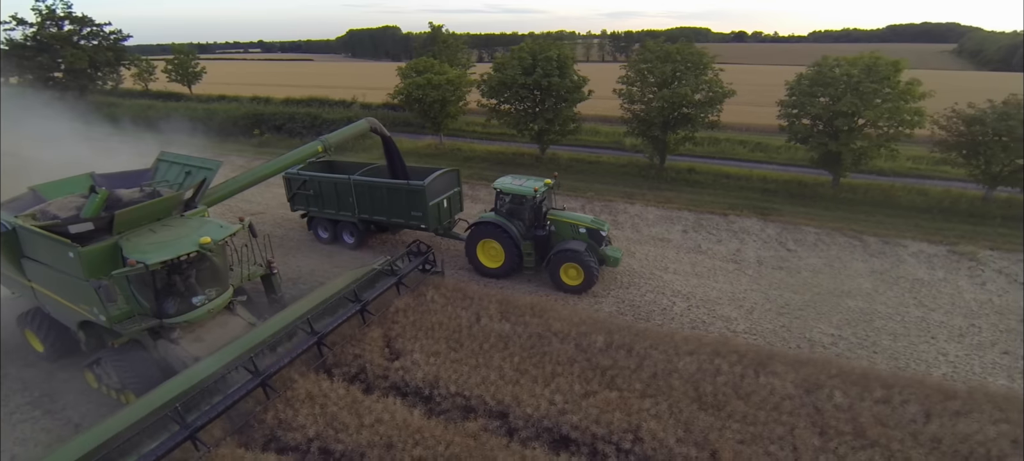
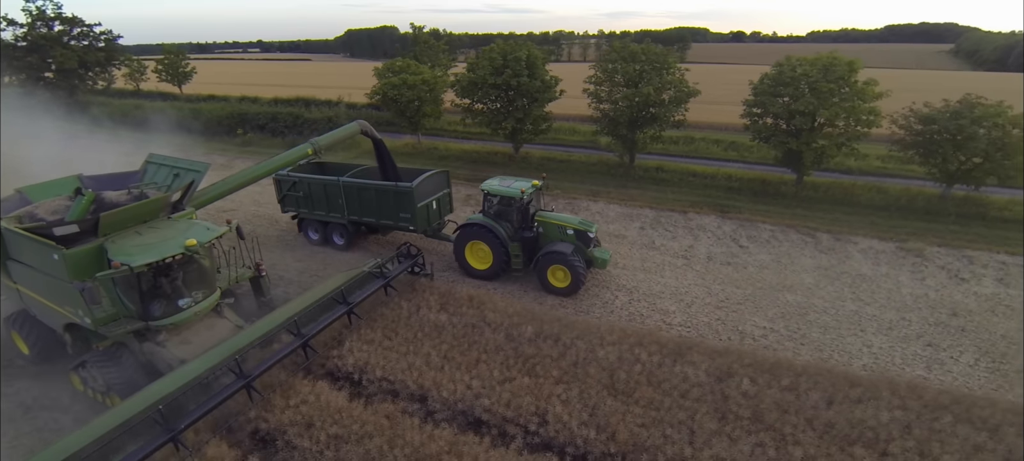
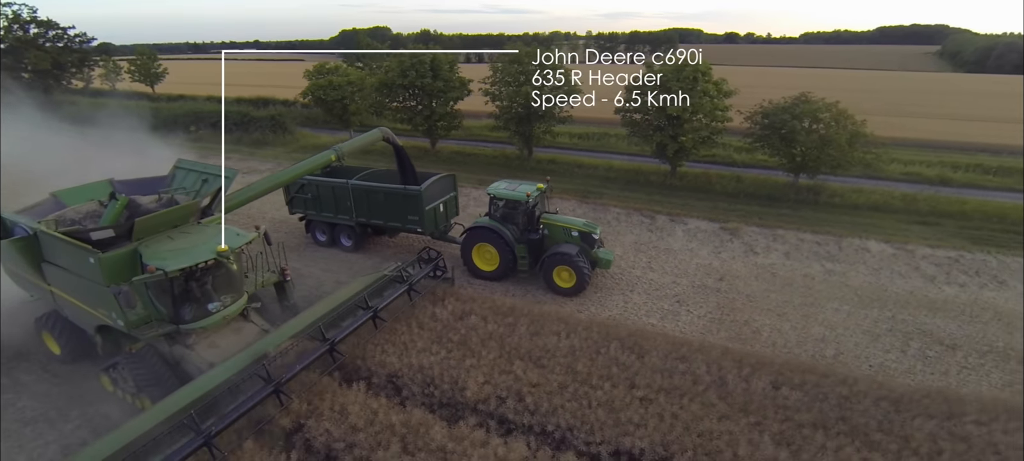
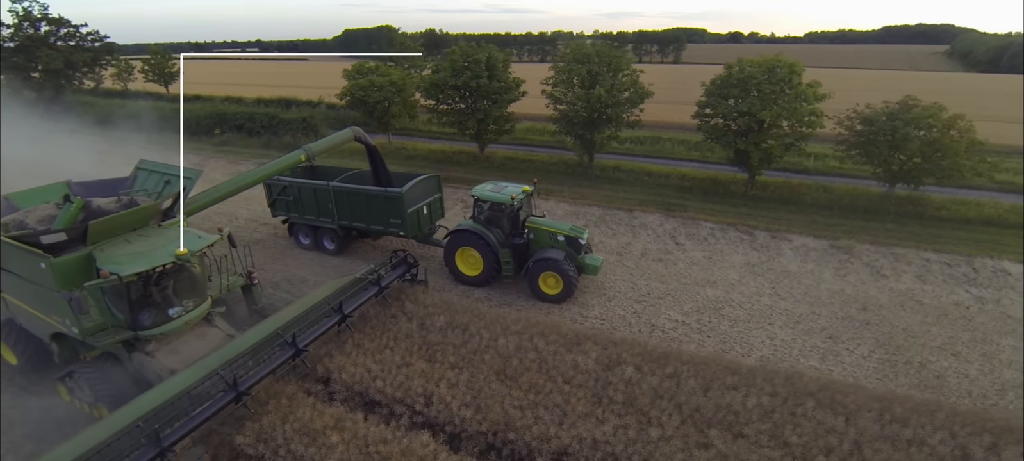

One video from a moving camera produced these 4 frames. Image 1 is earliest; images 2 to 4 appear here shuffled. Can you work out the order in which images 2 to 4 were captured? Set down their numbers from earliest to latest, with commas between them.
2, 4, 3
